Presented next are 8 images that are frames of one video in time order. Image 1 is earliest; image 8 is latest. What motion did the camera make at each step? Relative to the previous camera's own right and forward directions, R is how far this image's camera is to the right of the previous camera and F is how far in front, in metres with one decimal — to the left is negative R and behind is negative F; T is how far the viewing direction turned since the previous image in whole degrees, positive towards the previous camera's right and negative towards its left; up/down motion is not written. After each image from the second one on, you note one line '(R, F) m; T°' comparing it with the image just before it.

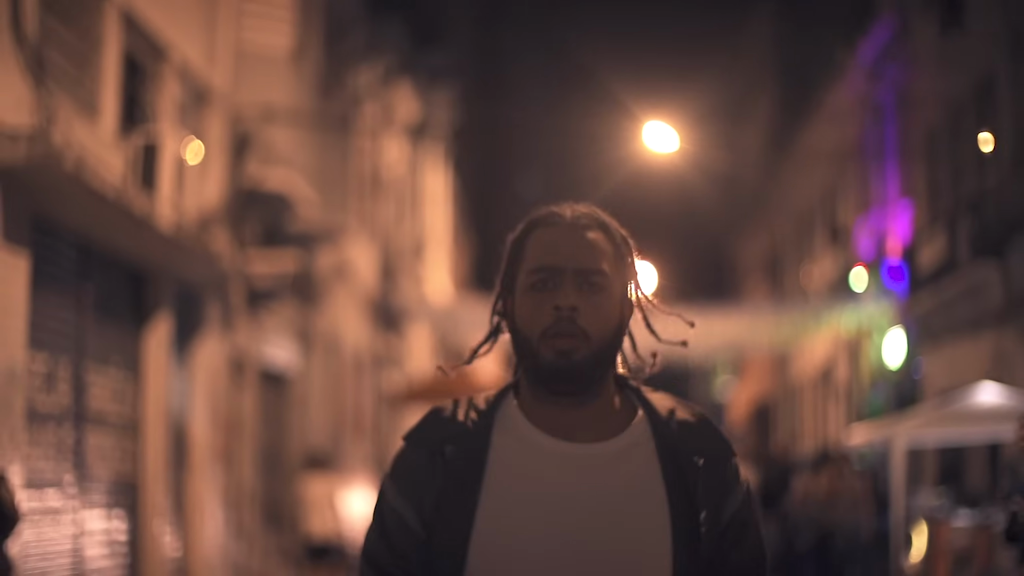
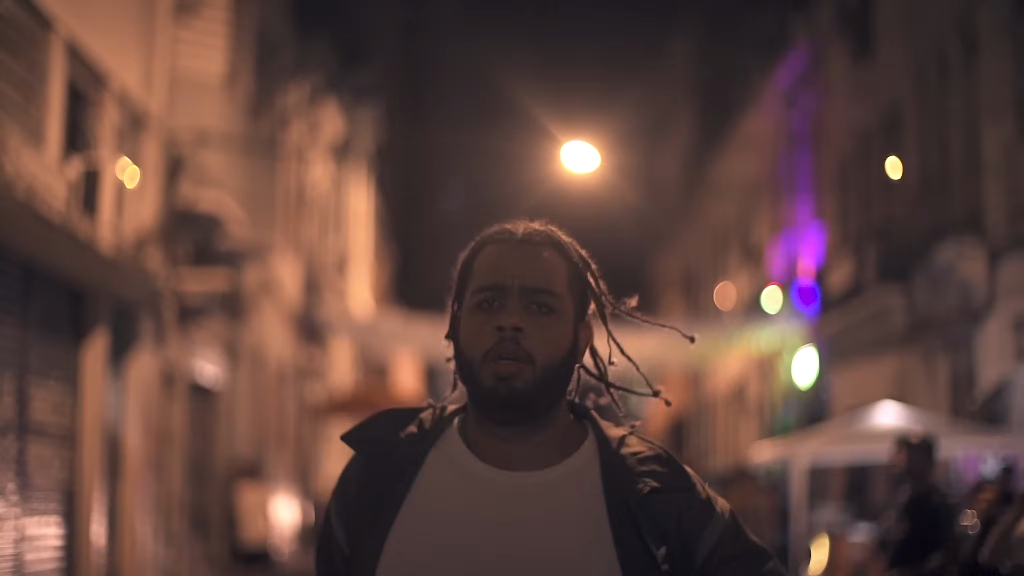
(0.0, -0.7) m; +3°
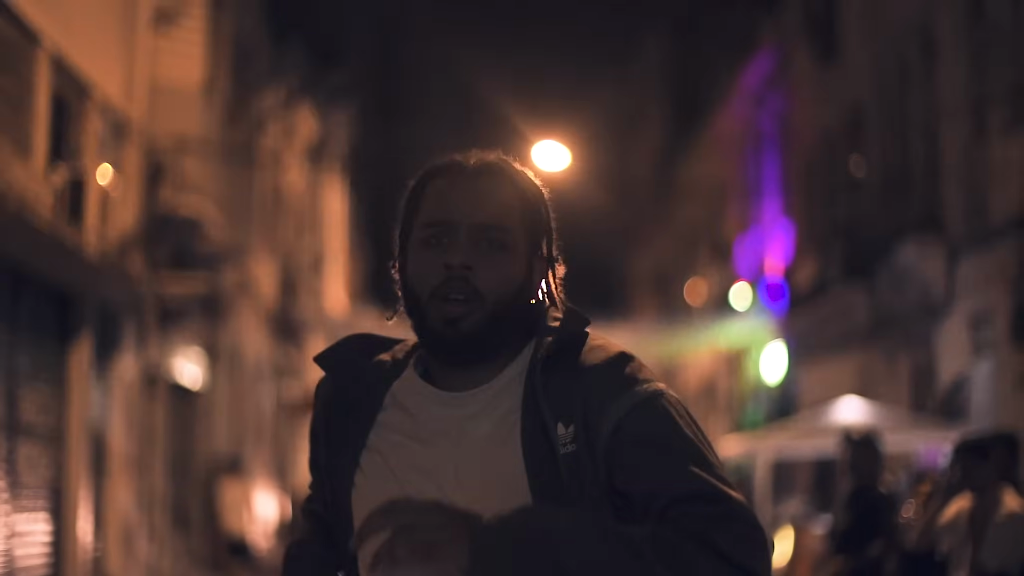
(0.0, -0.5) m; +1°
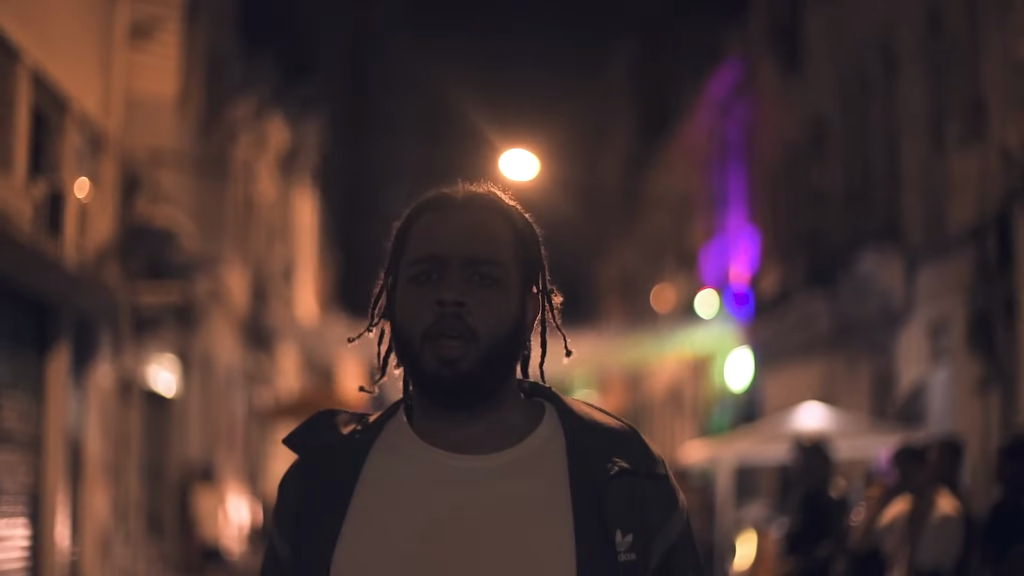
(0.0, -0.4) m; +1°
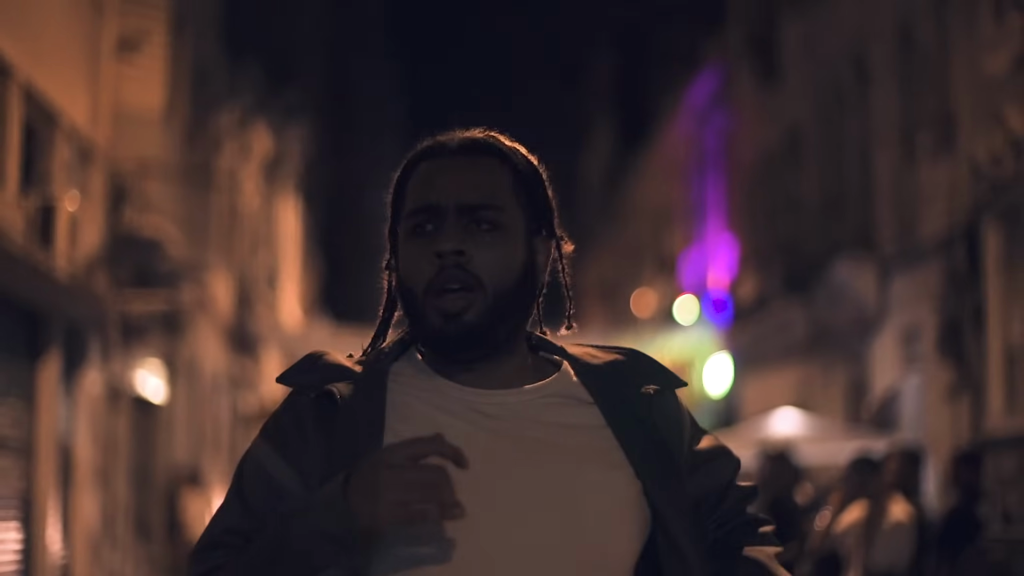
(0.0, -0.4) m; +1°
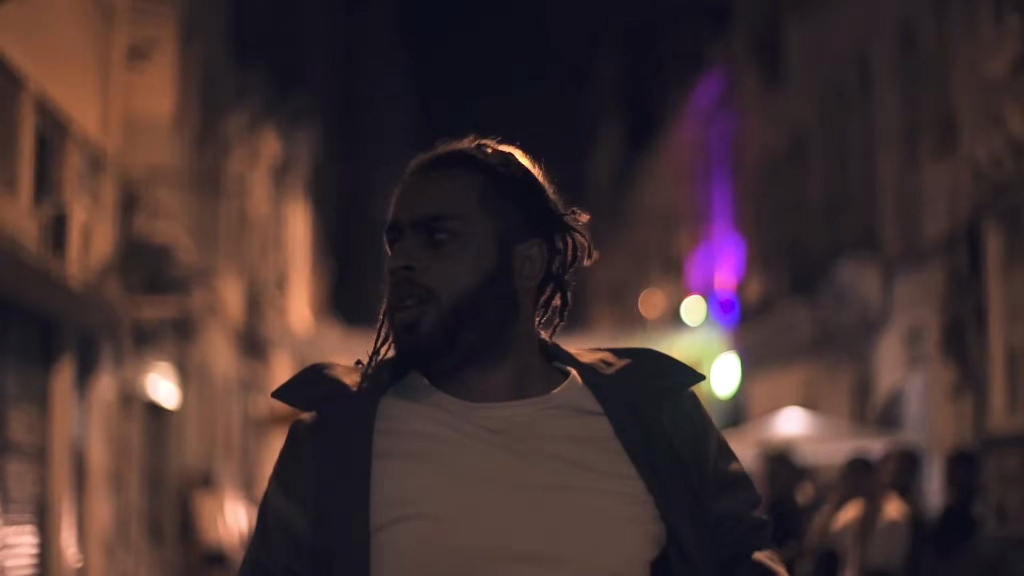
(0.0, -0.2) m; 0°
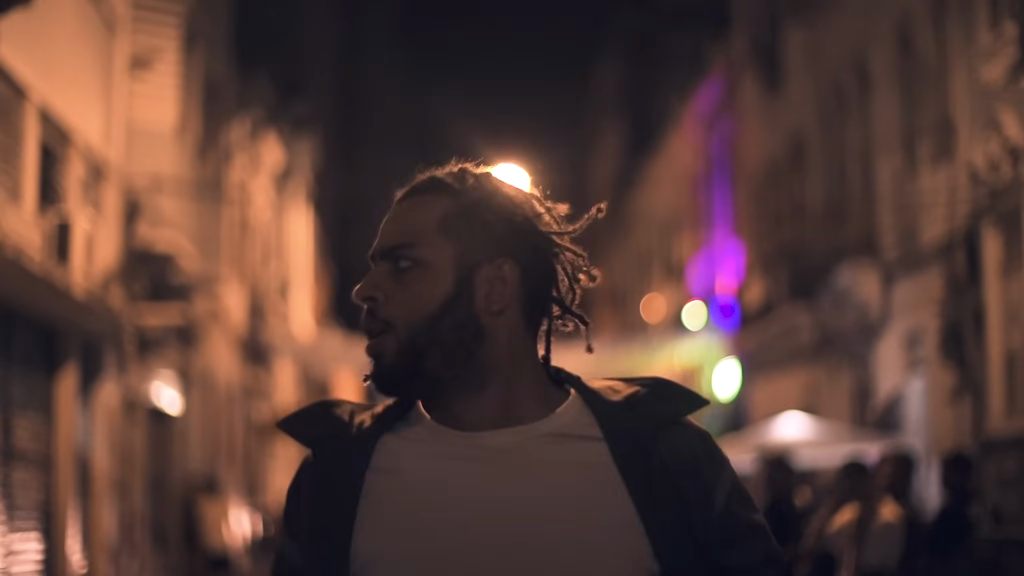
(0.0, -0.1) m; 0°
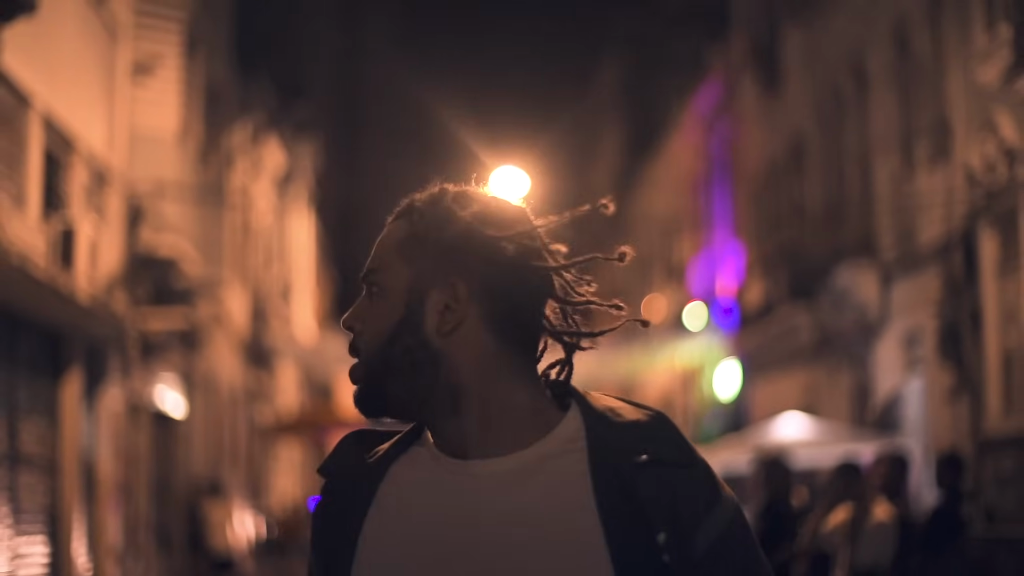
(0.0, -0.1) m; 0°
